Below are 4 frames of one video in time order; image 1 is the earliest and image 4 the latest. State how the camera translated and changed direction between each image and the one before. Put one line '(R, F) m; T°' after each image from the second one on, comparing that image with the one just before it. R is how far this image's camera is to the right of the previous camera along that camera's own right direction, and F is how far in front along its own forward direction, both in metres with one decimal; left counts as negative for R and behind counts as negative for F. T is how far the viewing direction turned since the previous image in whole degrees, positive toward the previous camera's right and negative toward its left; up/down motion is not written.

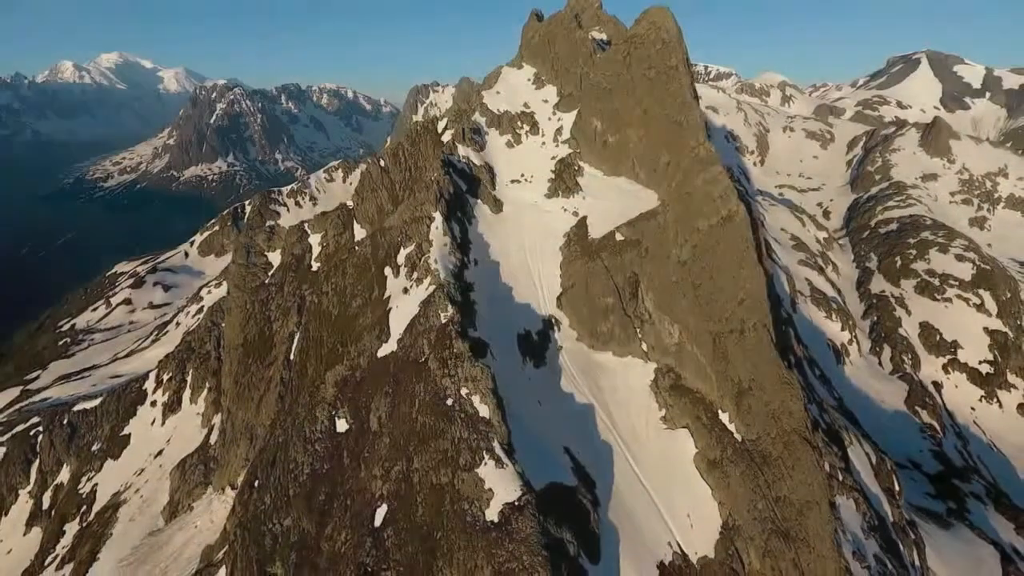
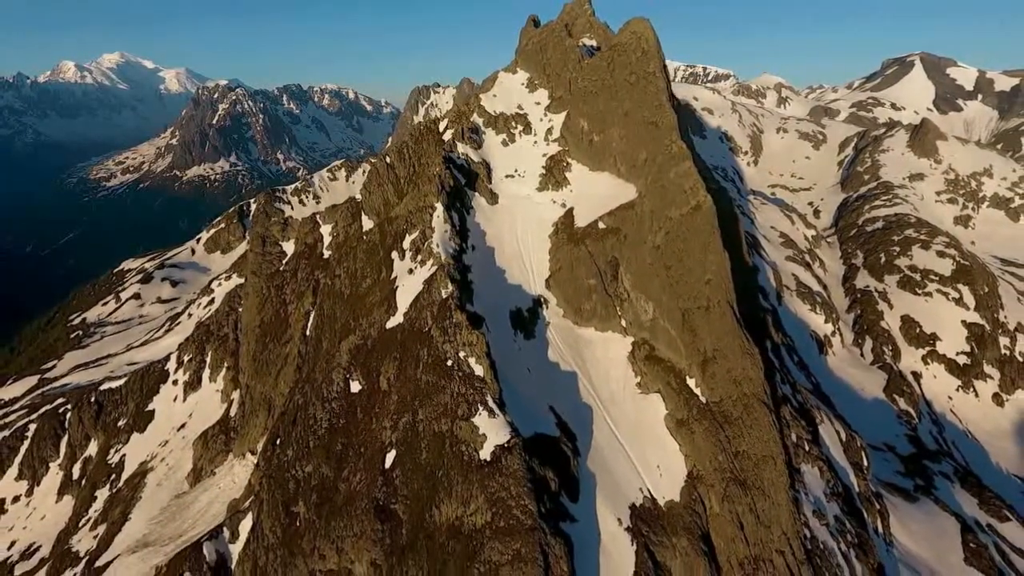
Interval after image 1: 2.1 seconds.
(+0.5, -5.1) m; 0°
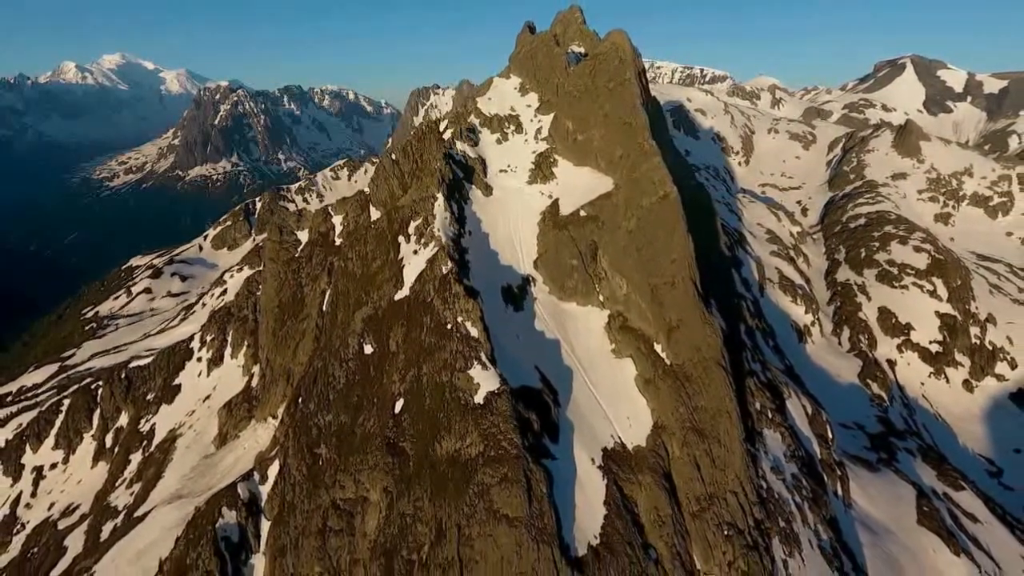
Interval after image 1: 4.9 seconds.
(+0.7, -6.7) m; 0°
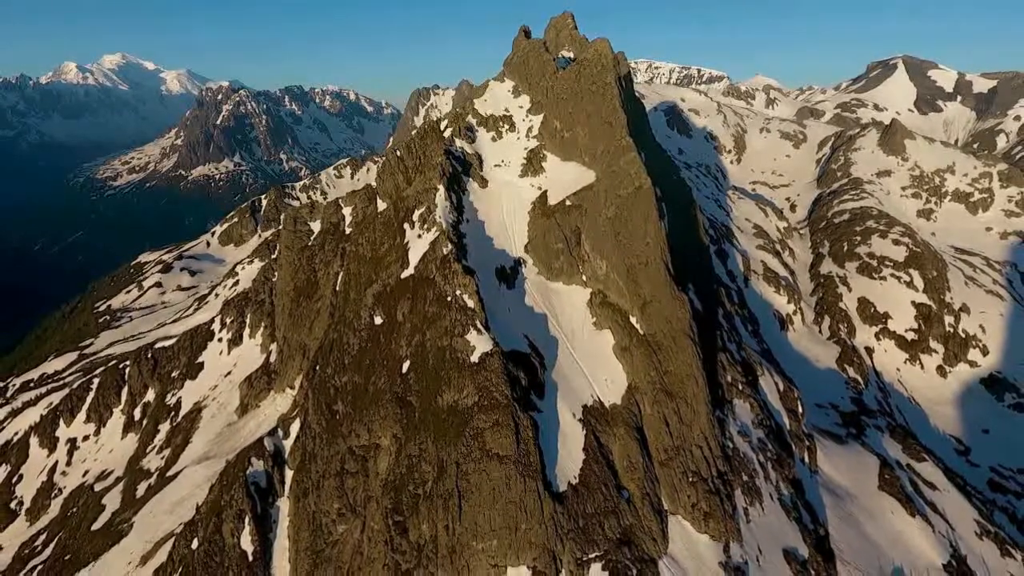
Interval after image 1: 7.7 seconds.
(+0.7, -6.7) m; 0°
